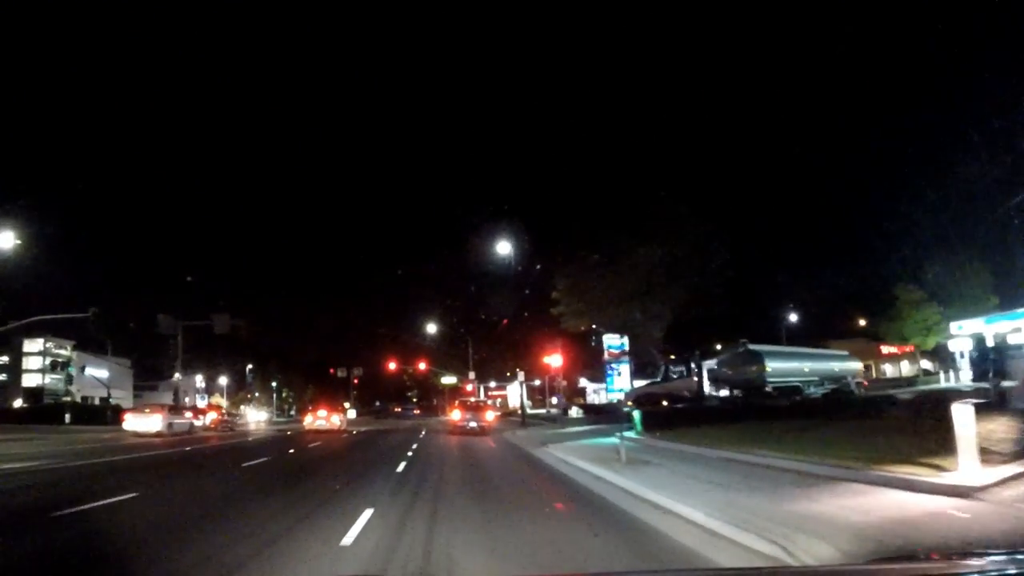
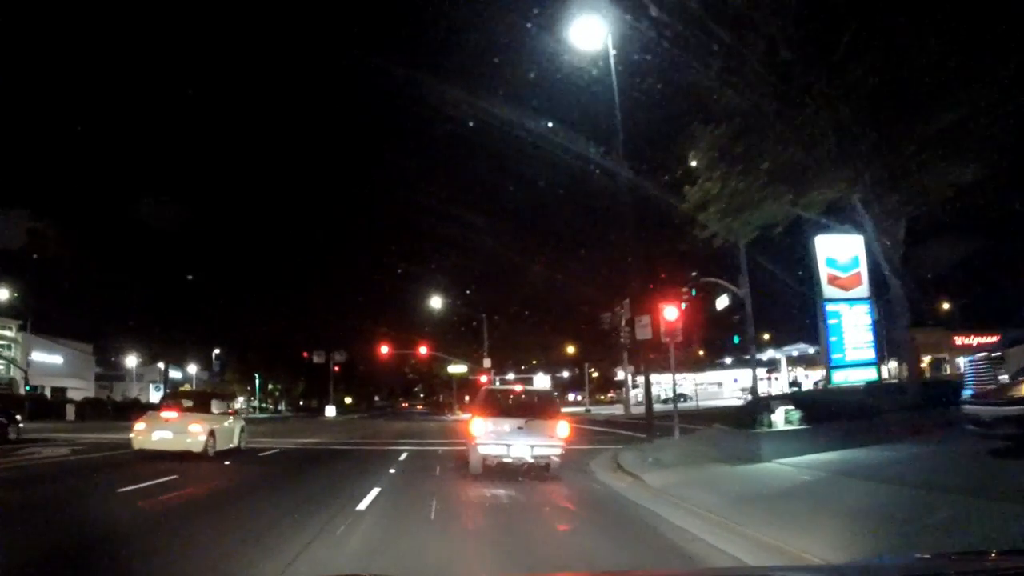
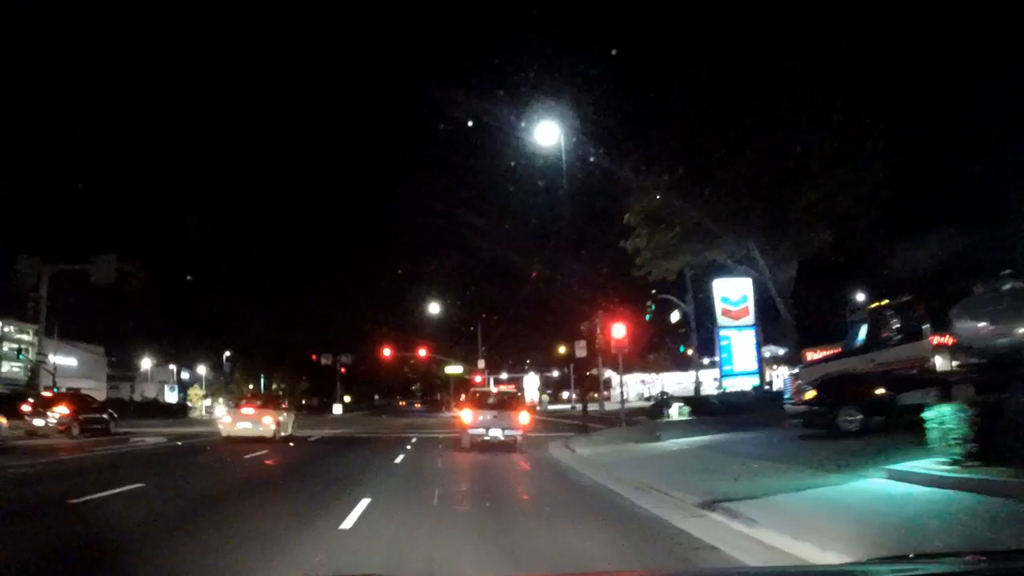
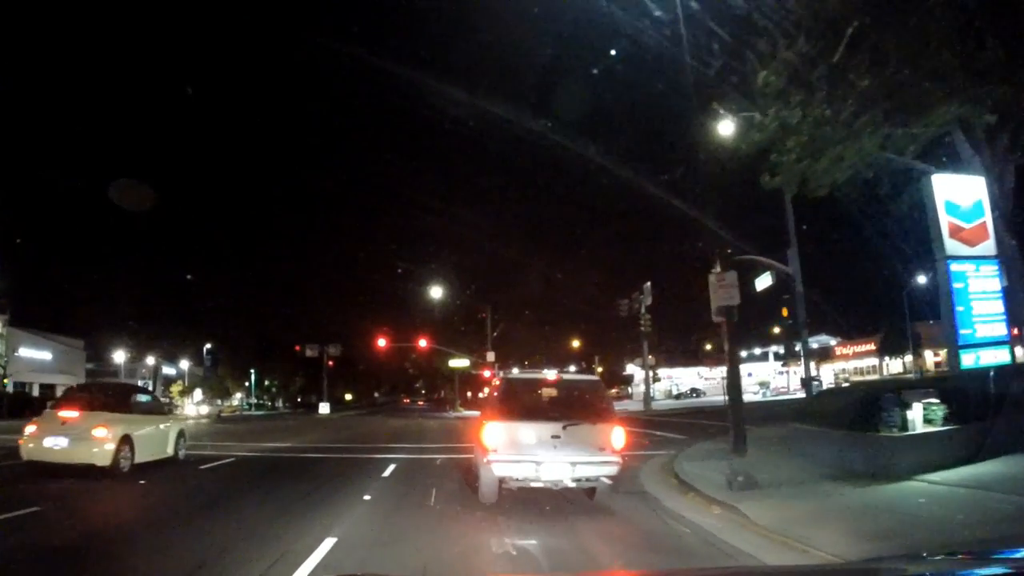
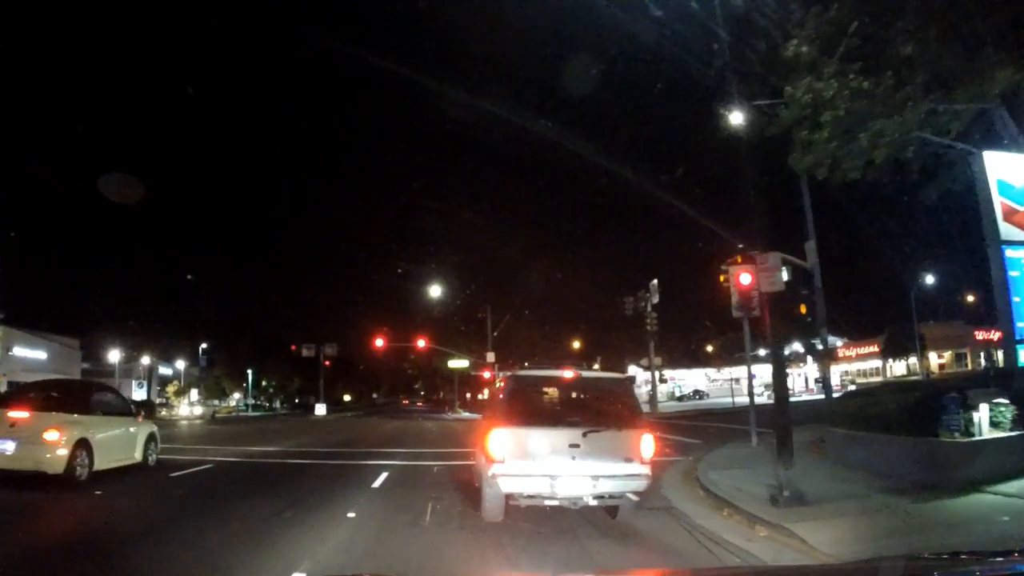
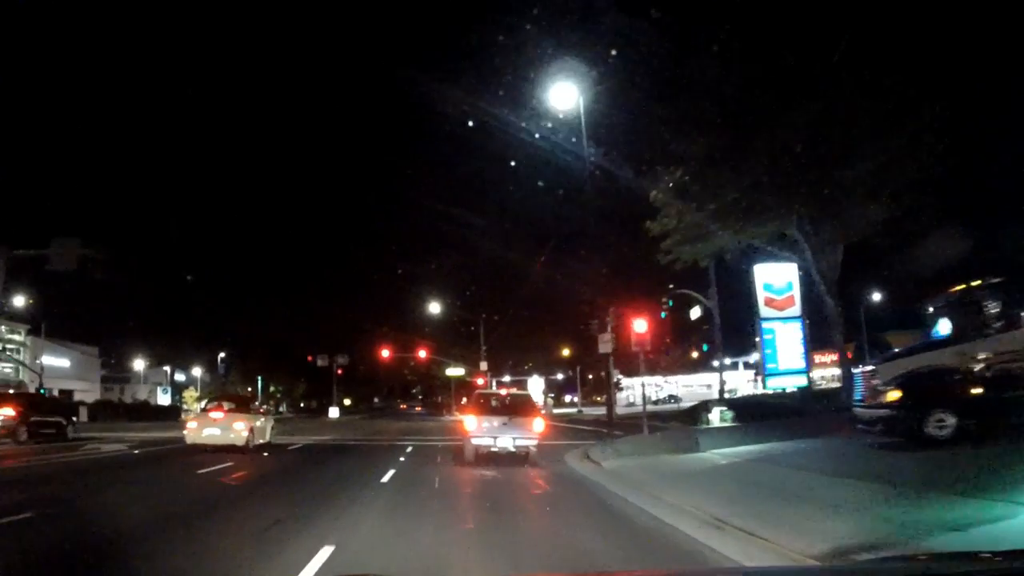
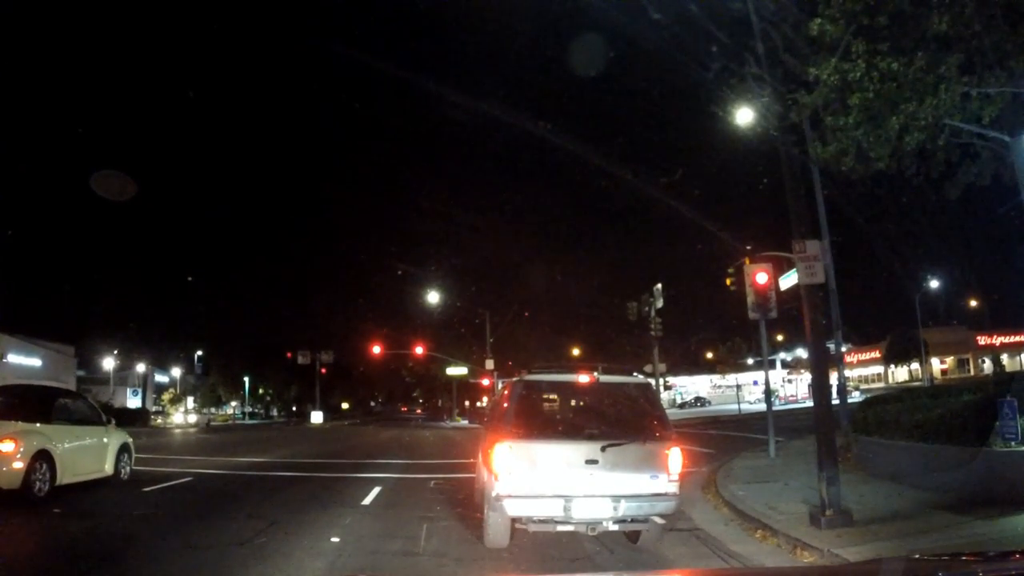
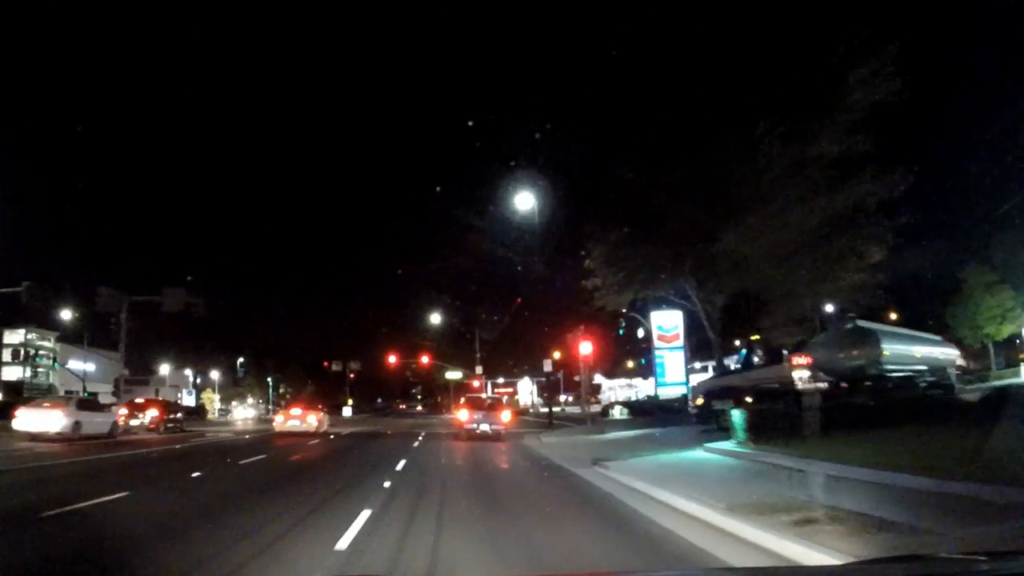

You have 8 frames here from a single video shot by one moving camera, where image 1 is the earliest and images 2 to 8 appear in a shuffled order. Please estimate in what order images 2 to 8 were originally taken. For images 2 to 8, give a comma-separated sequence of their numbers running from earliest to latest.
8, 3, 6, 2, 4, 5, 7
